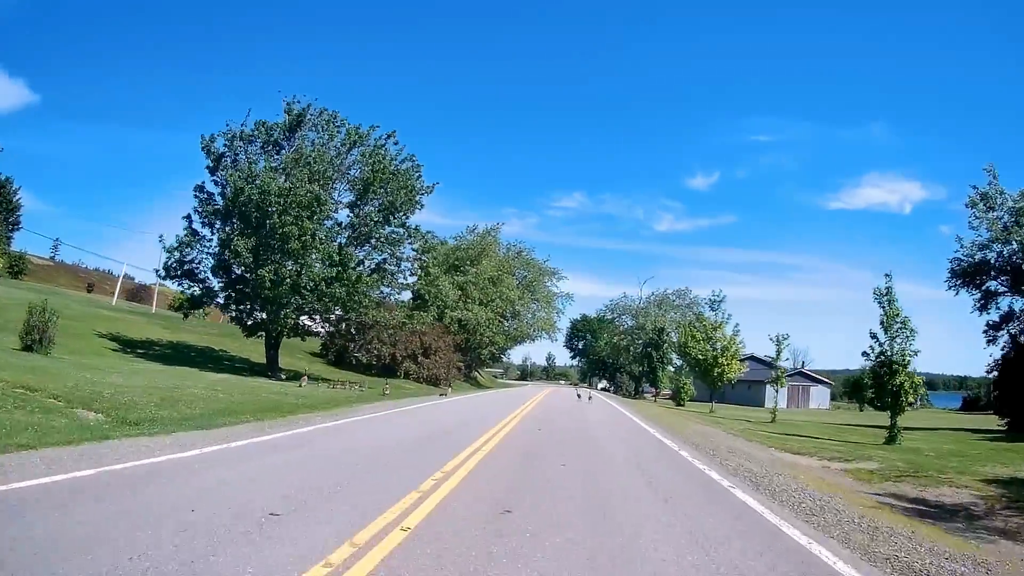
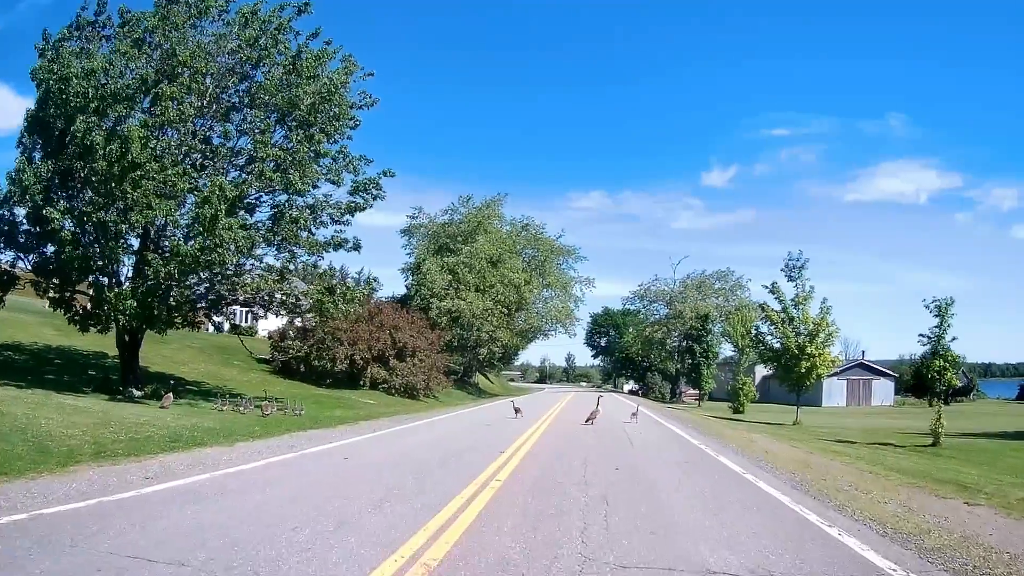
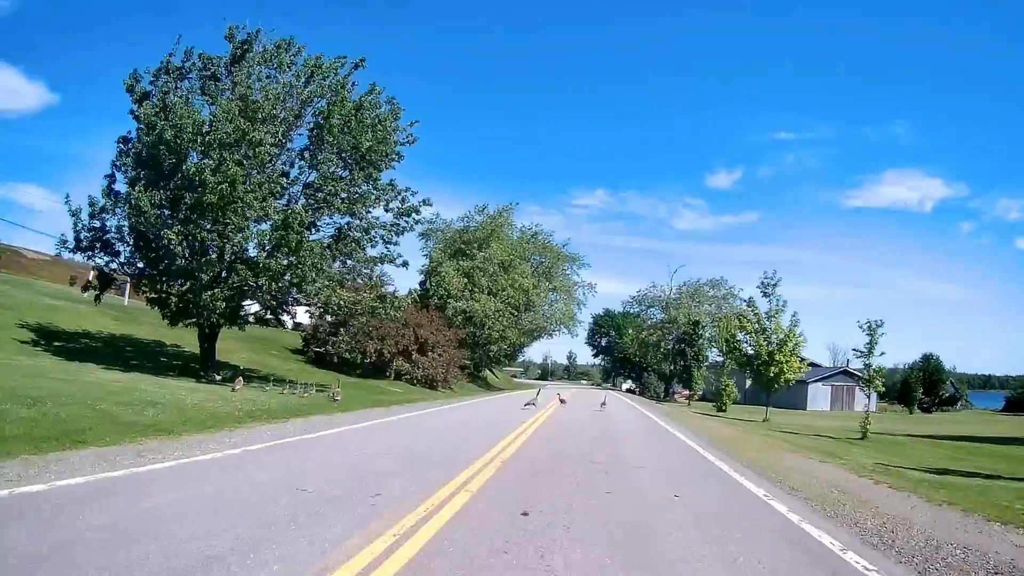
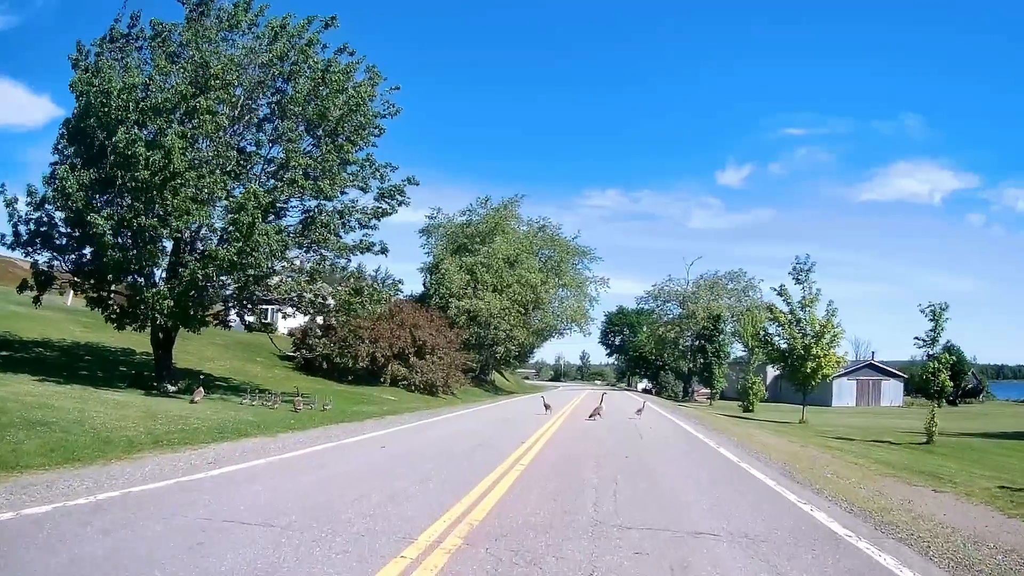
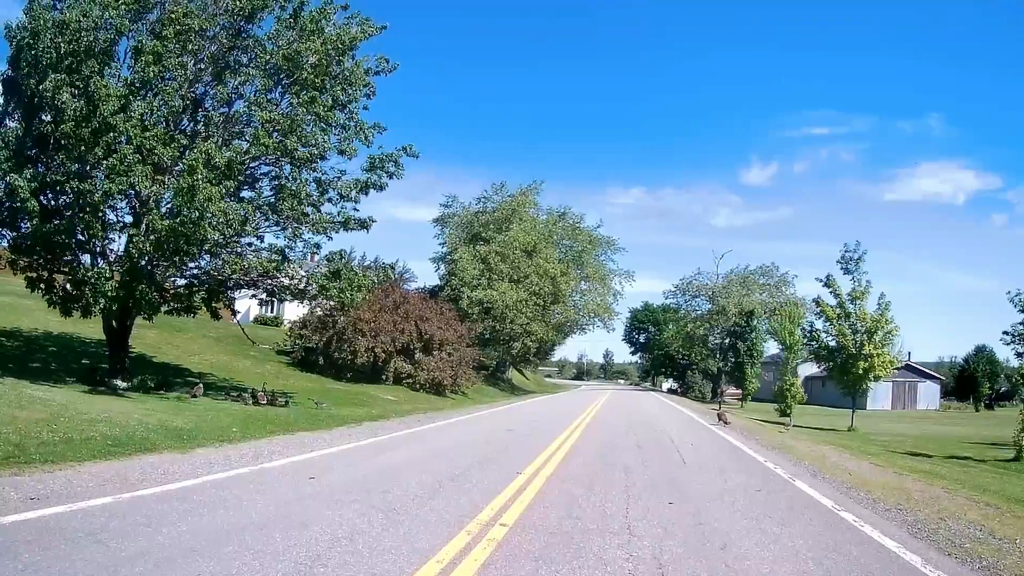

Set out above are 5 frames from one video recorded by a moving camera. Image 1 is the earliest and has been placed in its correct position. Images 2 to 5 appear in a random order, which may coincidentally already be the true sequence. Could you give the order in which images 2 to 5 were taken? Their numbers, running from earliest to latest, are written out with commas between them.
3, 4, 2, 5
